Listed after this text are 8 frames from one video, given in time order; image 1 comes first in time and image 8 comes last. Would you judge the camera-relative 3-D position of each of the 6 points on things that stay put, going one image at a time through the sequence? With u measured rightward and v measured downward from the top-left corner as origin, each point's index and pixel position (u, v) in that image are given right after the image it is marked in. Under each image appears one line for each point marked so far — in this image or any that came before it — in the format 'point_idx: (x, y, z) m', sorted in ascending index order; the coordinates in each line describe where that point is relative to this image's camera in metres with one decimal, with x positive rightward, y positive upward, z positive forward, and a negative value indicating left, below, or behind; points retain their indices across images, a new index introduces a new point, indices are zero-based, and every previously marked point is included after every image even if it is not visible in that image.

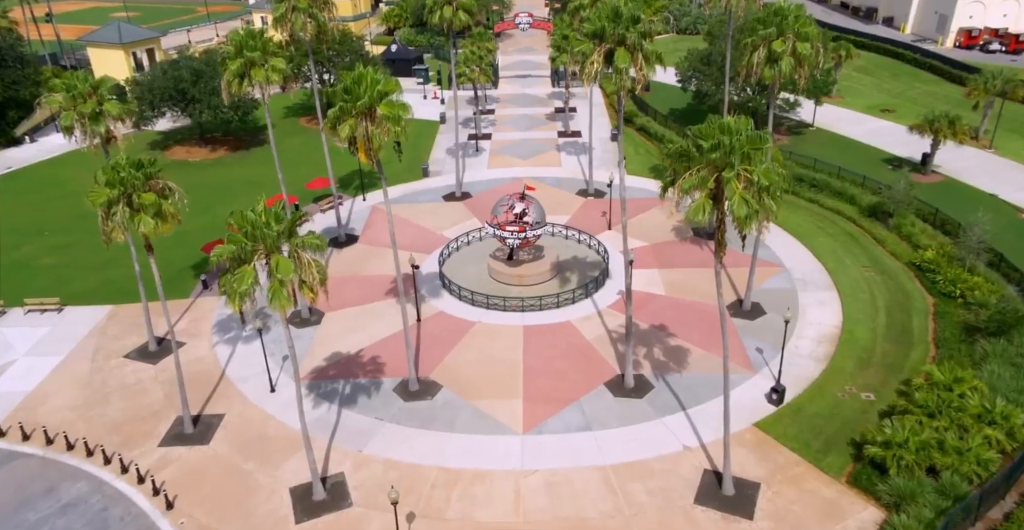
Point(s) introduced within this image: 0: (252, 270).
0: (-6.3, -0.1, +16.6) m
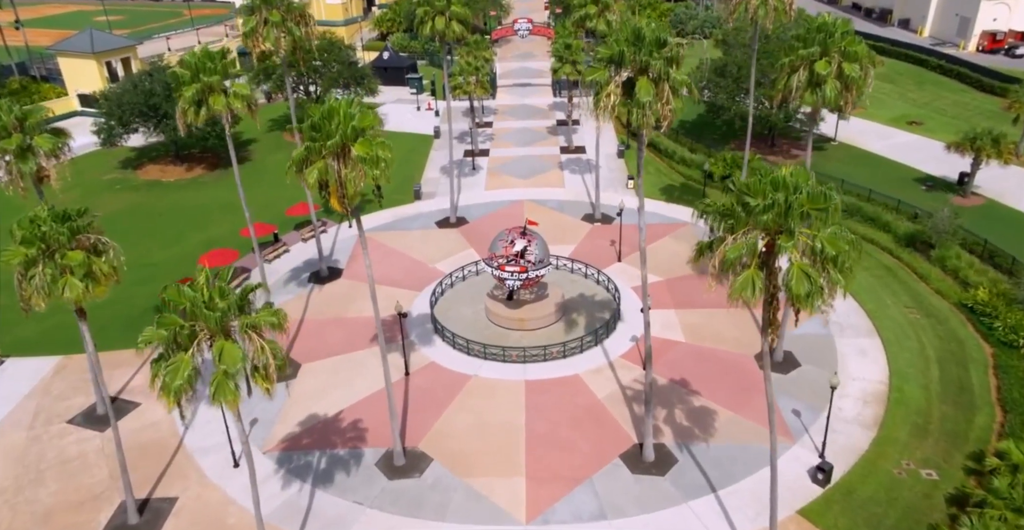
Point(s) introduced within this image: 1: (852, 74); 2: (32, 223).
0: (-6.3, -1.8, +13.3) m
1: (+9.6, +5.4, +19.3) m
2: (-11.4, +1.0, +16.2) m
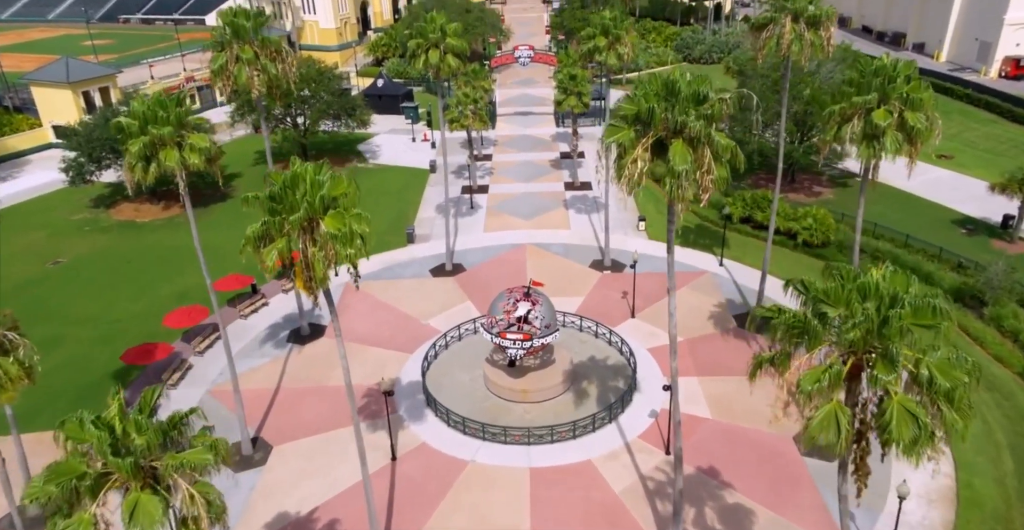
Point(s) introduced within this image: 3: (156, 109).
0: (-6.2, -3.8, +10.2) m
1: (+9.7, +3.4, +16.3) m
2: (-11.3, -1.0, +13.1) m
3: (-9.2, +4.0, +17.6) m
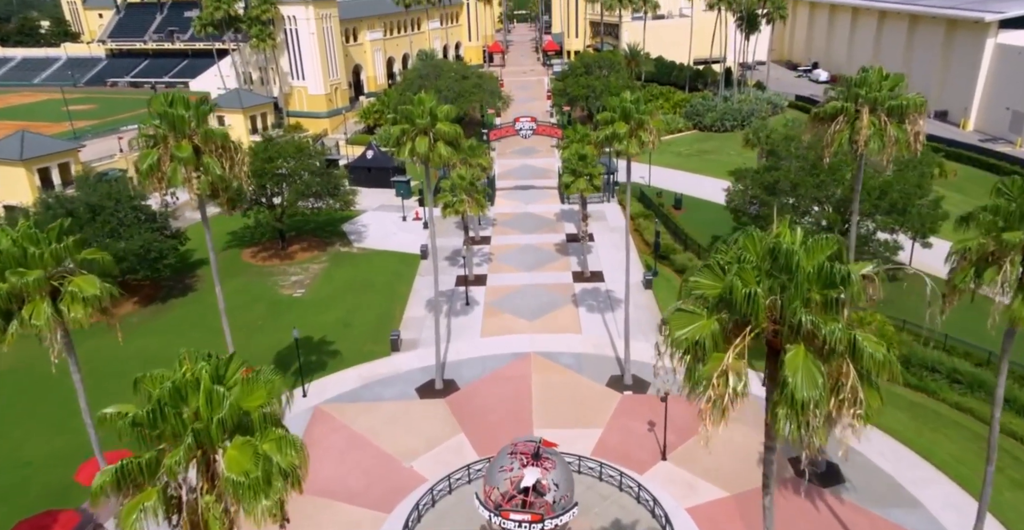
0: (-6.1, -6.8, +4.6) m
1: (+9.8, -0.1, +11.4) m
2: (-11.2, -4.3, +7.8) m
3: (-9.1, +0.4, +12.6) m
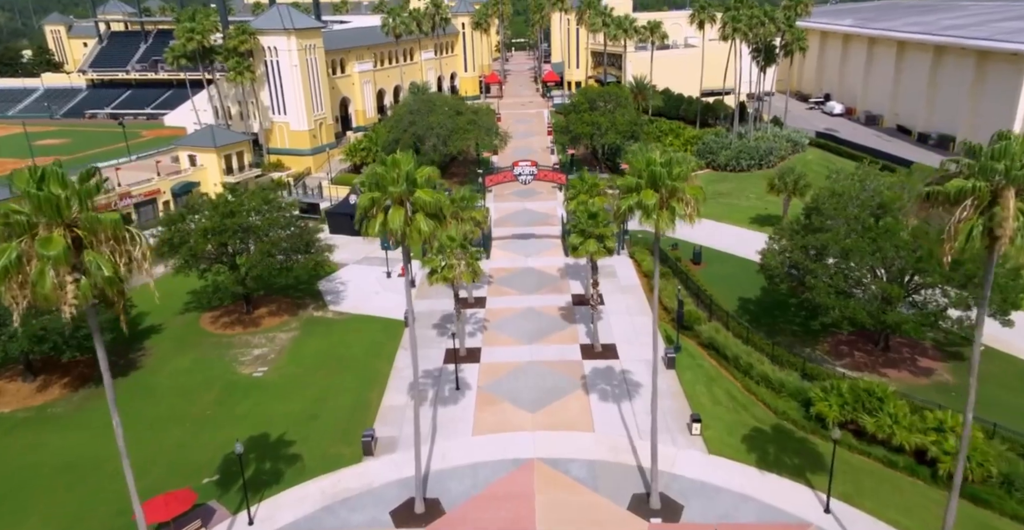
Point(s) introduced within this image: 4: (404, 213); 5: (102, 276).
0: (-6.0, -9.0, -0.9) m
1: (+9.8, -2.6, +6.1) m
2: (-11.2, -6.6, +2.3) m
3: (-9.1, -2.1, +7.3) m
4: (-3.1, +1.5, +19.0) m
5: (-8.4, -0.1, +14.0) m
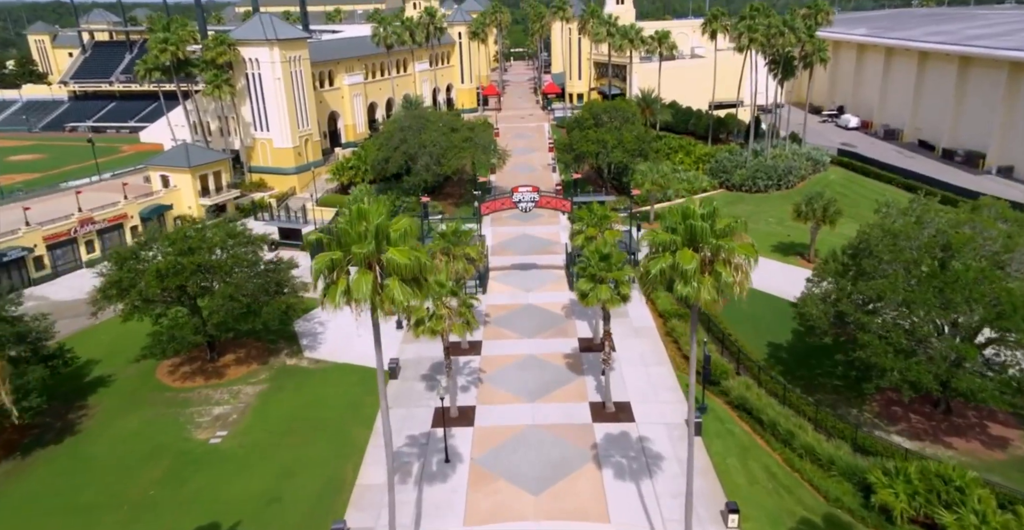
0: (-6.0, -10.5, -5.3) m
1: (+9.8, -4.2, +1.8) m
2: (-11.2, -8.2, -2.1) m
3: (-9.1, -3.7, +3.0) m
4: (-3.1, -0.2, +14.7) m
5: (-8.4, -1.8, +9.8) m
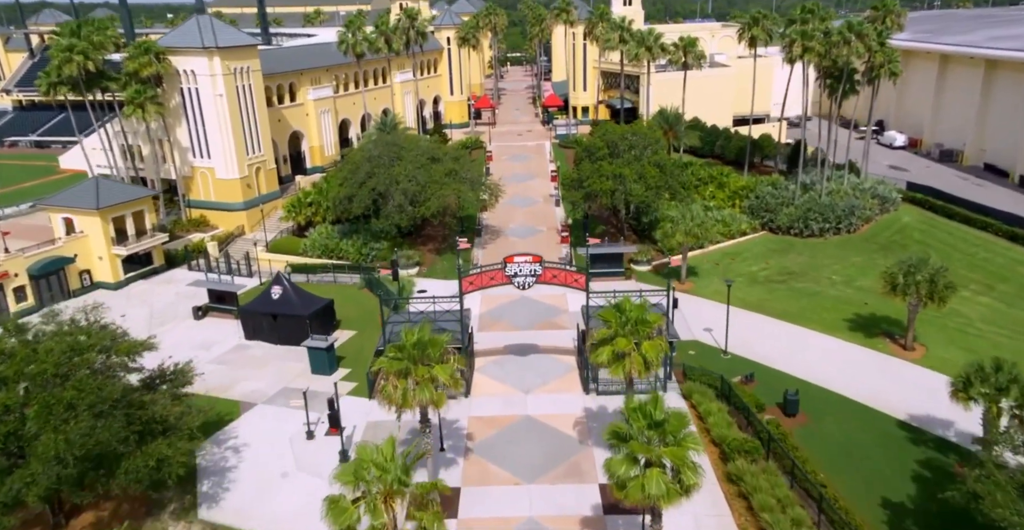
0: (-6.2, -14.2, -15.8) m
1: (+9.6, -7.9, -8.6) m
2: (-11.3, -11.9, -12.6) m
3: (-9.3, -7.4, -7.5) m
4: (-3.3, -4.0, +4.3) m
5: (-8.6, -5.5, -0.7) m
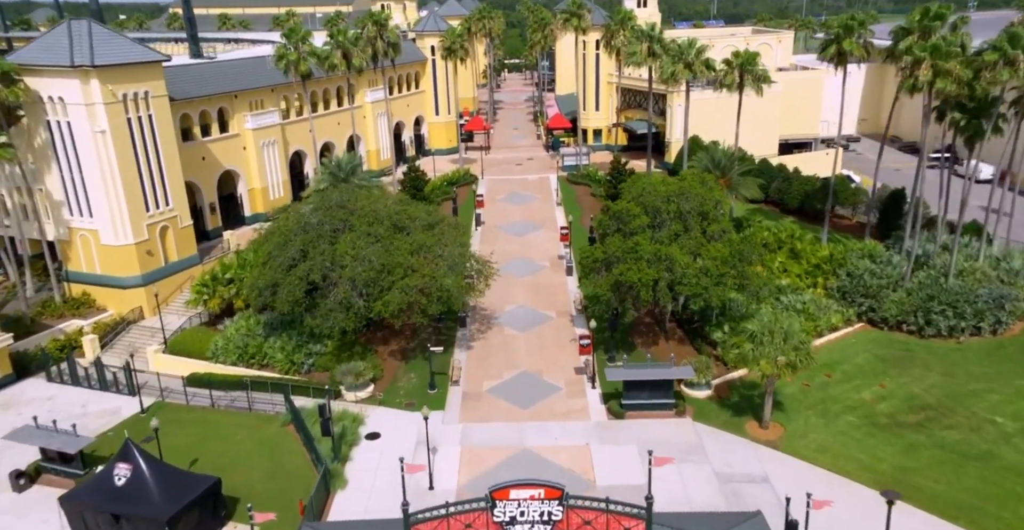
0: (-6.3, -19.0, -28.9) m
1: (+9.6, -12.7, -21.7) m
2: (-11.4, -16.7, -25.7) m
3: (-9.3, -12.3, -20.6) m
4: (-3.4, -8.9, -8.8) m
5: (-8.7, -10.4, -13.8) m
